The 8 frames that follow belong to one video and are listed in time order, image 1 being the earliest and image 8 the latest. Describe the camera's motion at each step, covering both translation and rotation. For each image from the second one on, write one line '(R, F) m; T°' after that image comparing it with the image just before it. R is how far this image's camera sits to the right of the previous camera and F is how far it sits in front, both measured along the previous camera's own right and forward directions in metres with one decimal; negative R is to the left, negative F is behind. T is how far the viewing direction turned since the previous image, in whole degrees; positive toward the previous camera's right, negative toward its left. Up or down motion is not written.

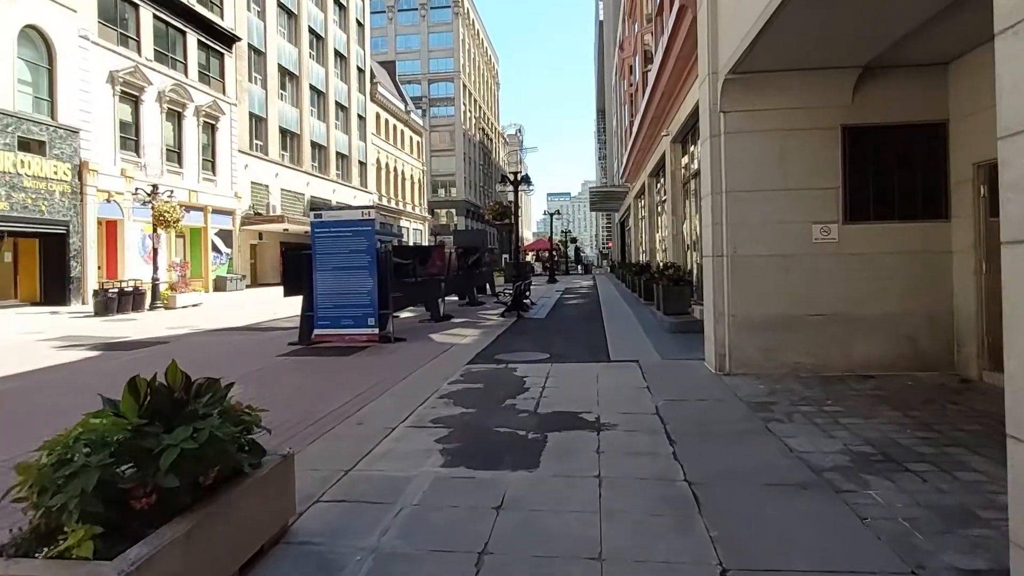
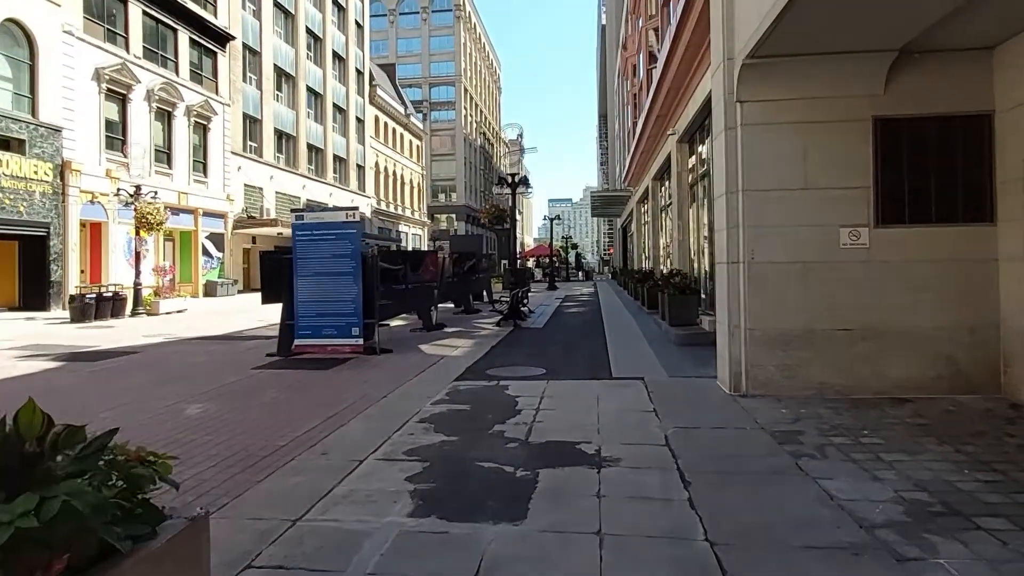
(+0.1, +0.9) m; 0°
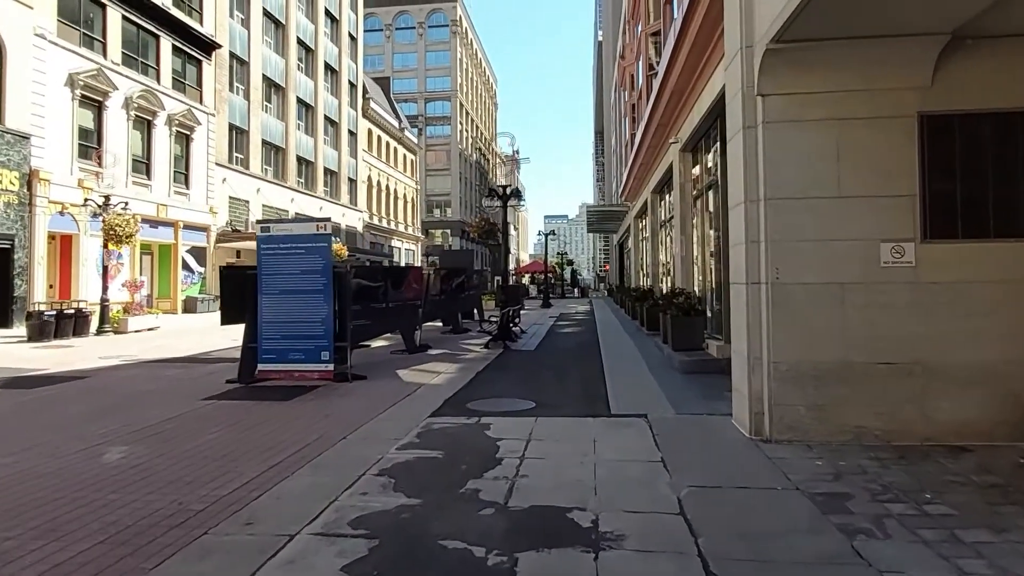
(+0.1, +1.2) m; 0°
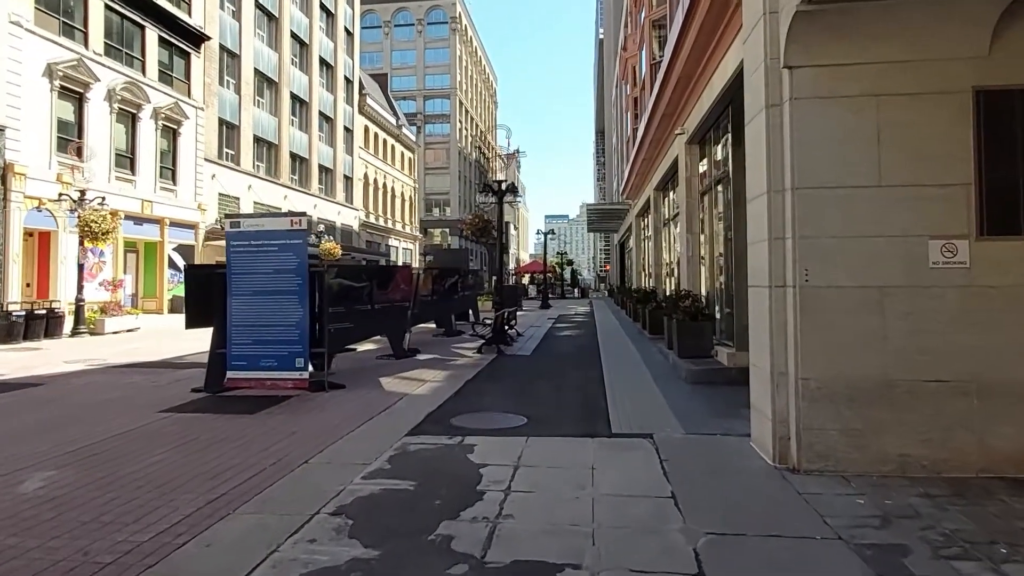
(+0.1, +0.9) m; 0°
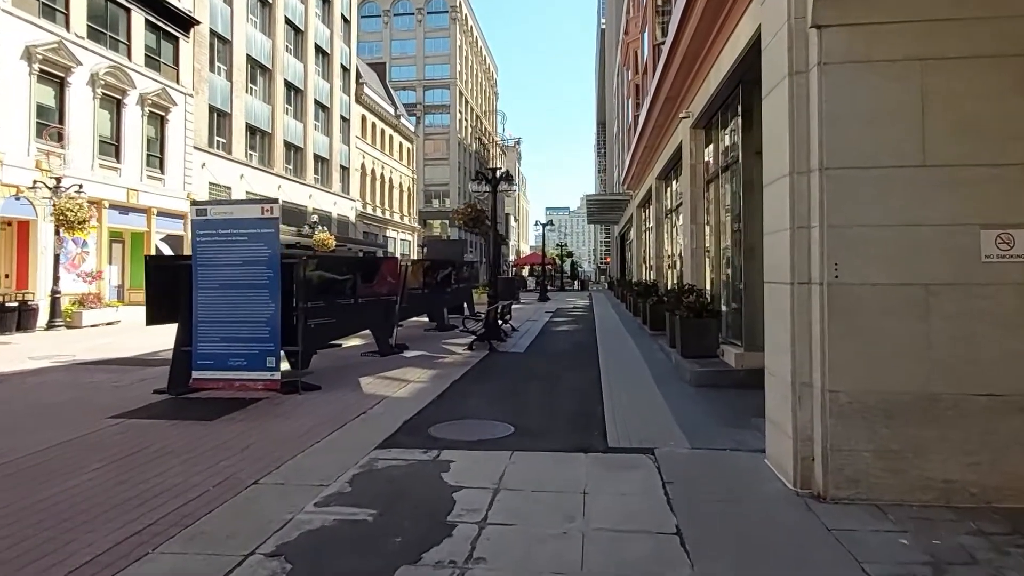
(+0.1, +0.8) m; 0°
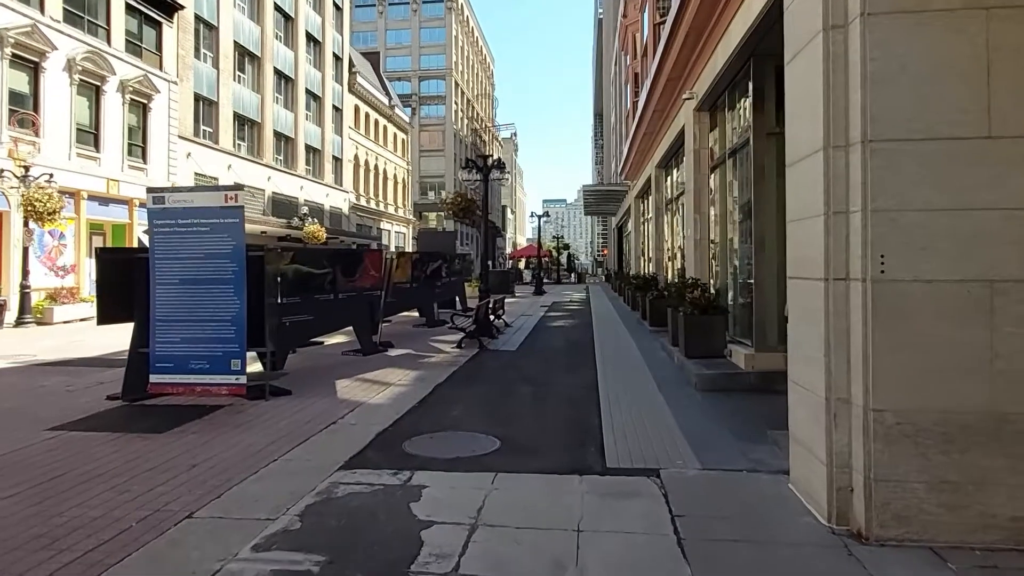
(+0.1, +0.8) m; 0°
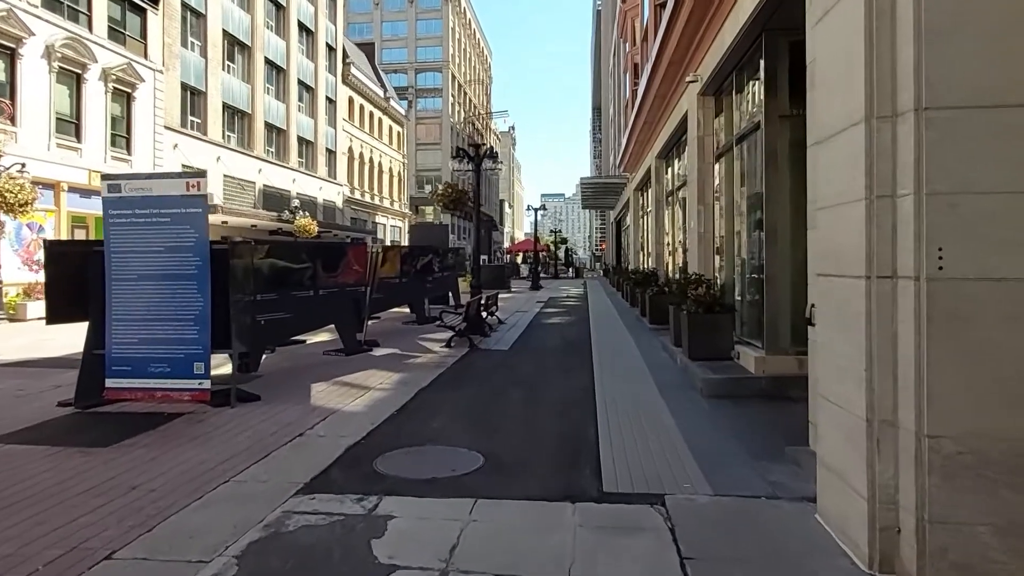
(+0.1, +0.7) m; 0°
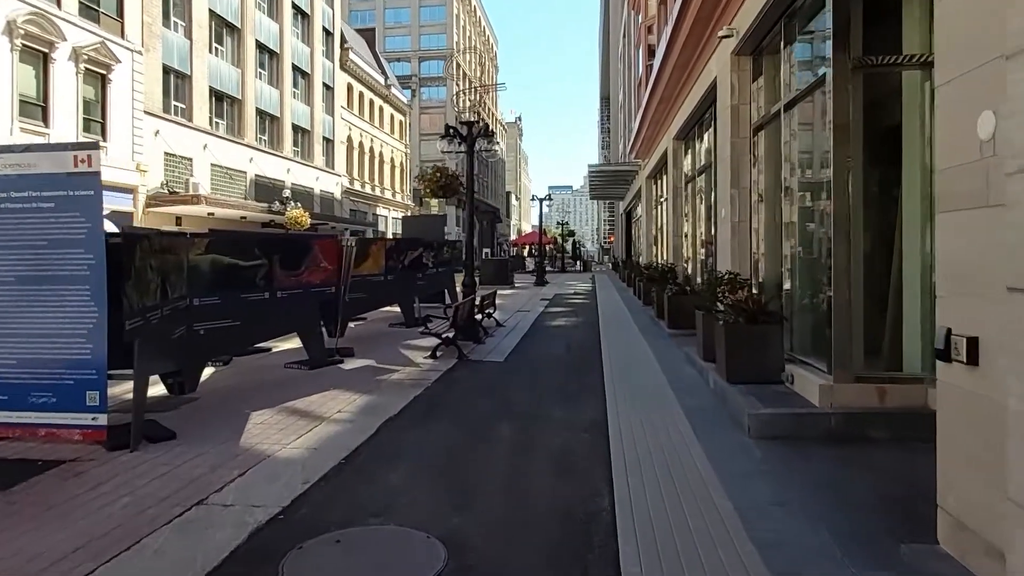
(+0.2, +1.8) m; -1°
